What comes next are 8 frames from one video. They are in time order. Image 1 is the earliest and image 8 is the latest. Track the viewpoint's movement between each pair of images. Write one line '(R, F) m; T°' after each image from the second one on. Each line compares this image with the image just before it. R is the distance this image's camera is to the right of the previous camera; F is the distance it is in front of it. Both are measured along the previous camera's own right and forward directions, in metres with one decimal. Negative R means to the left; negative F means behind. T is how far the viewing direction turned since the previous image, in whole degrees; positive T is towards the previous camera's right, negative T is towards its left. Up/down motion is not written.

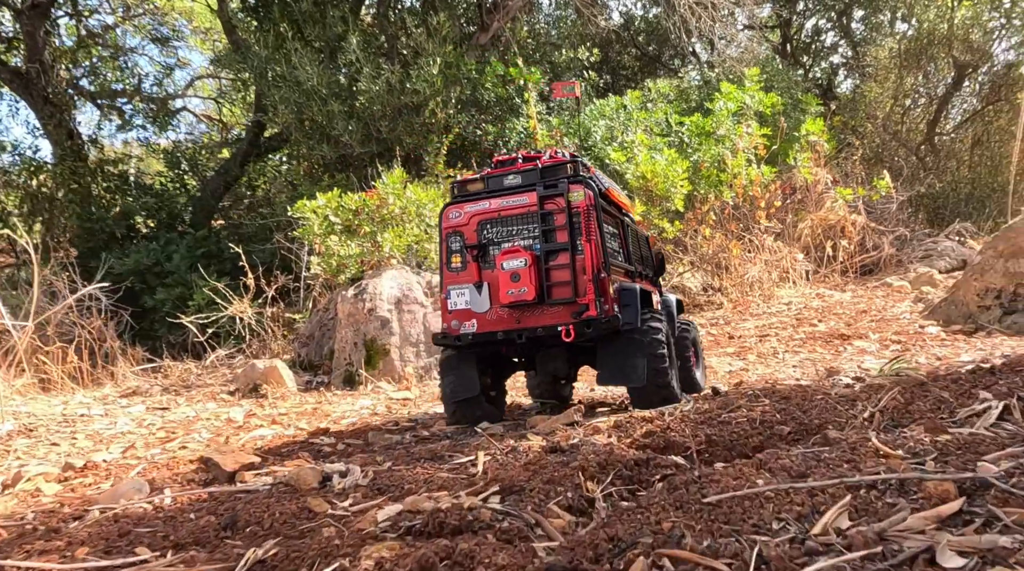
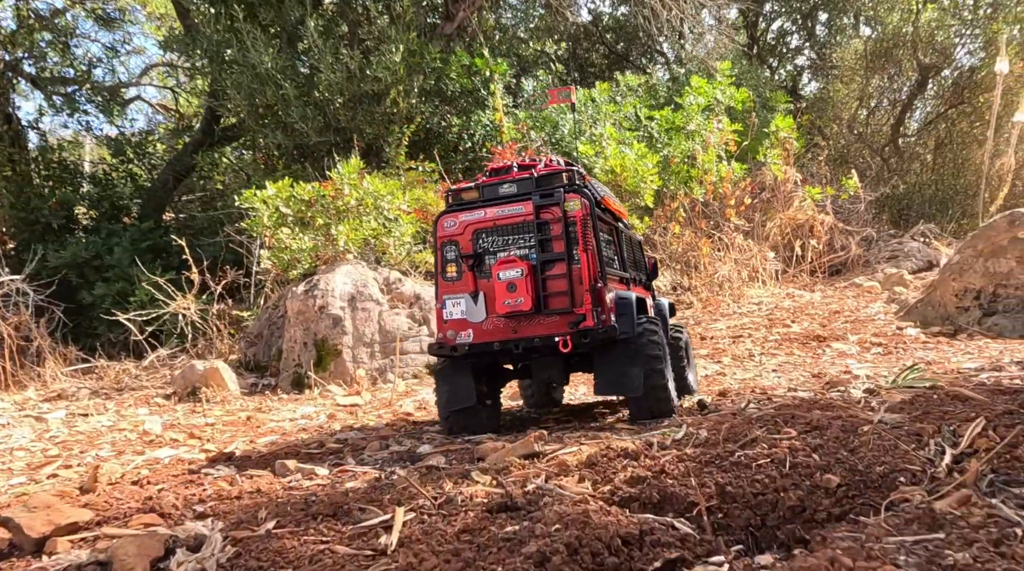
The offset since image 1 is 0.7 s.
(0.0, +0.5) m; +2°
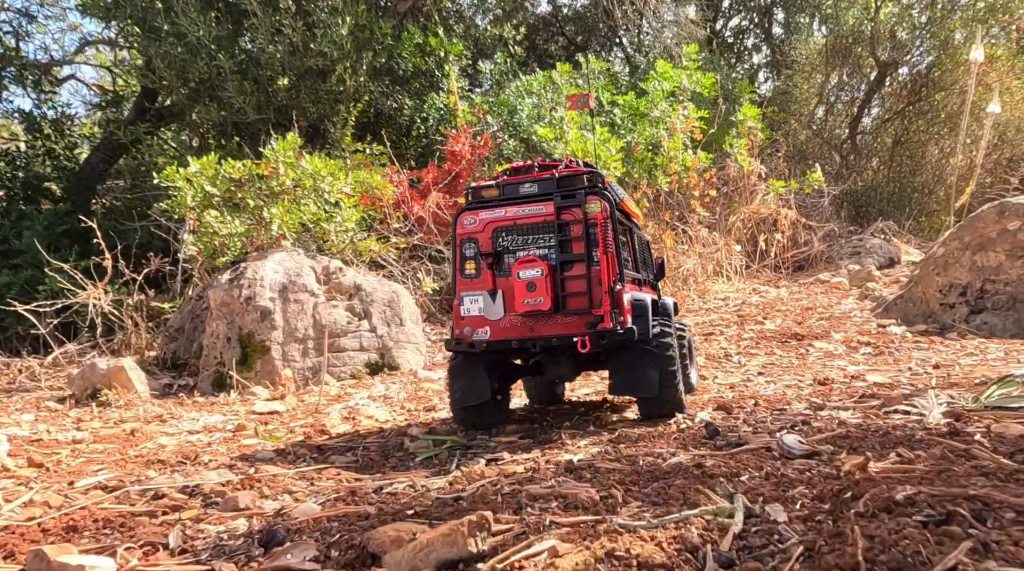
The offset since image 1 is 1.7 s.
(0.0, +0.8) m; +3°
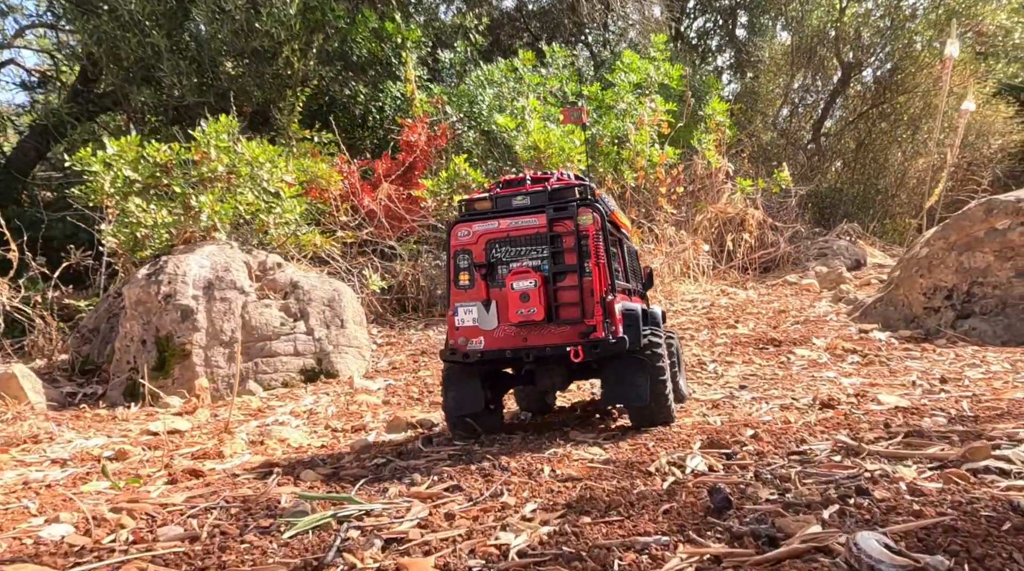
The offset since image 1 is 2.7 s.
(+0.1, +0.7) m; +2°
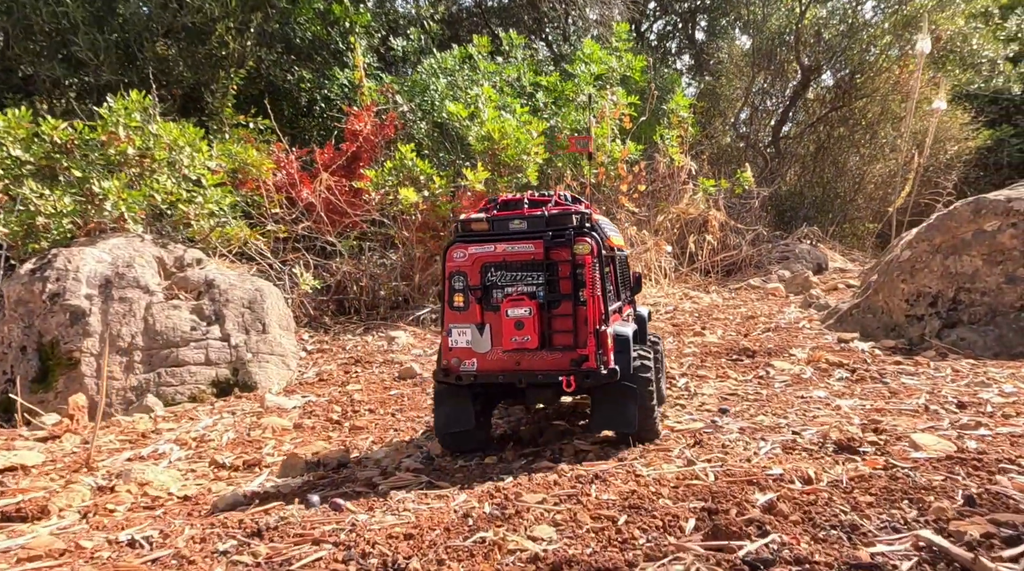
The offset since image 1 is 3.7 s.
(+0.1, +0.8) m; +3°
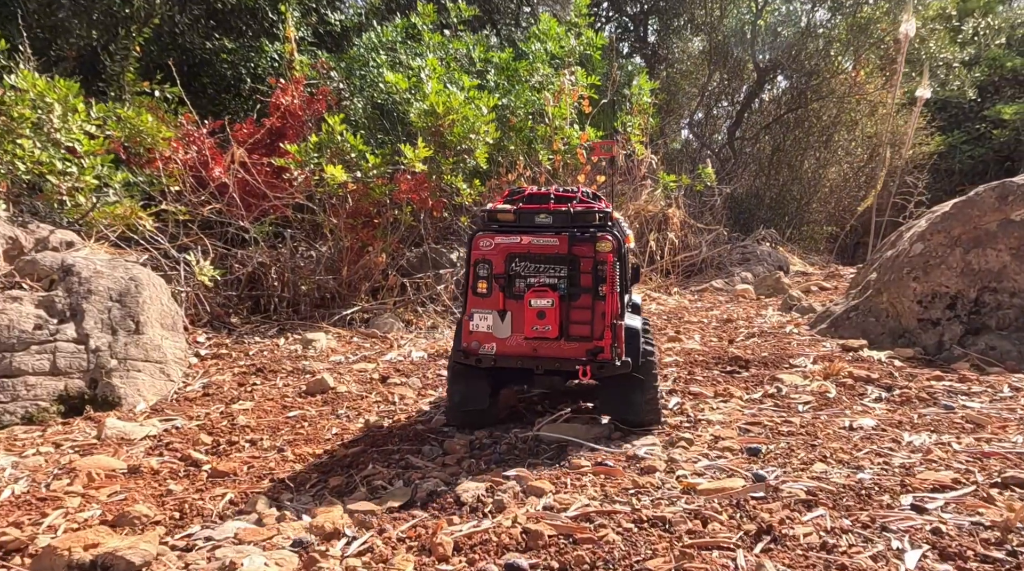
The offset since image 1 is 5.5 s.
(0.0, +1.3) m; +3°
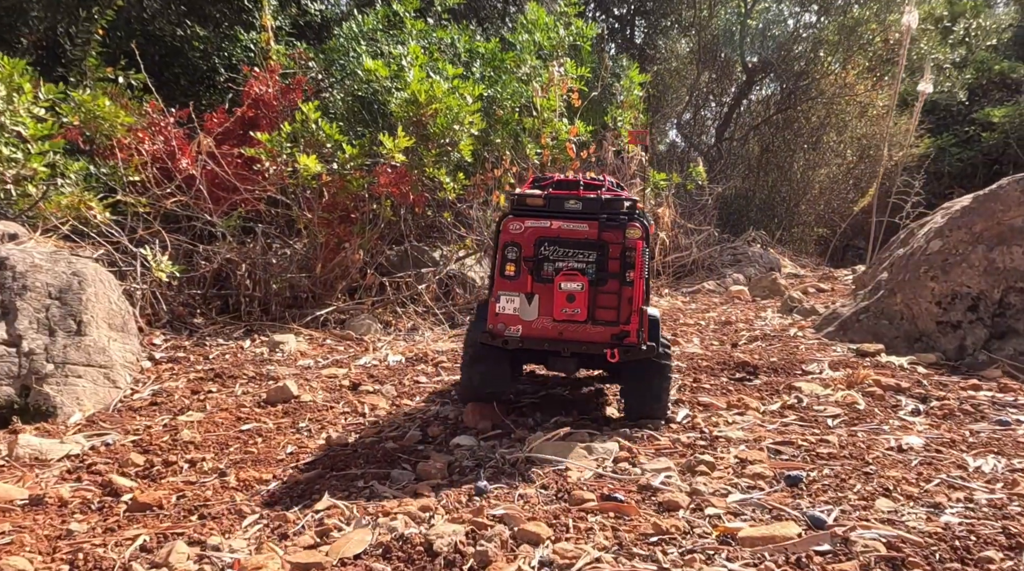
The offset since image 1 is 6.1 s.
(0.0, +0.5) m; +1°
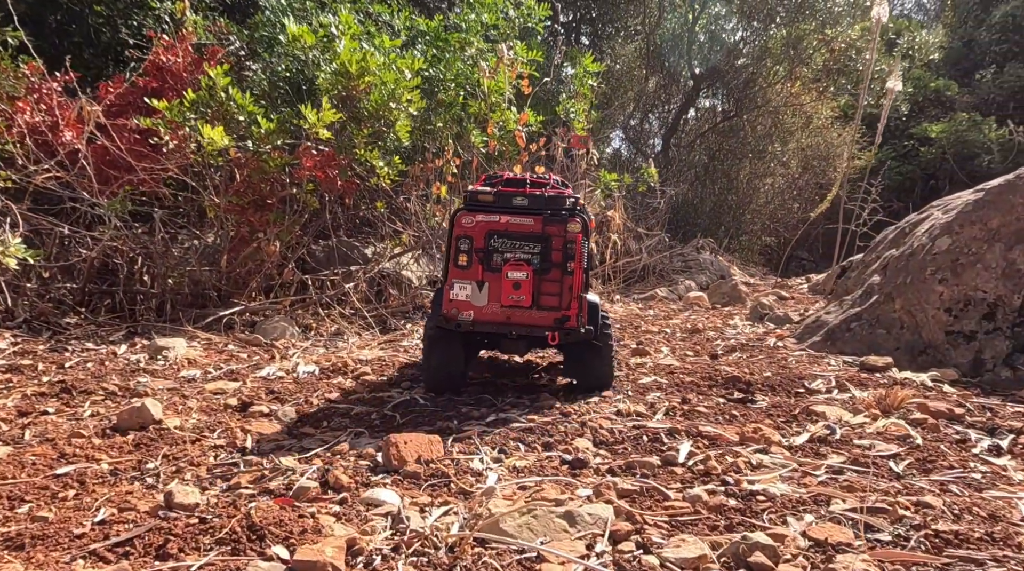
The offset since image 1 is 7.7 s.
(0.0, +1.0) m; +4°
